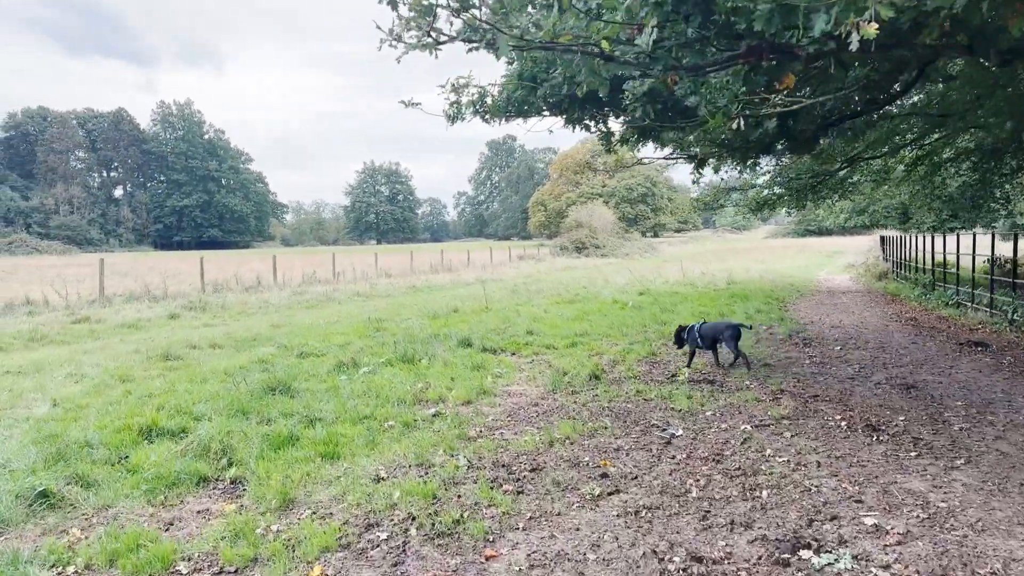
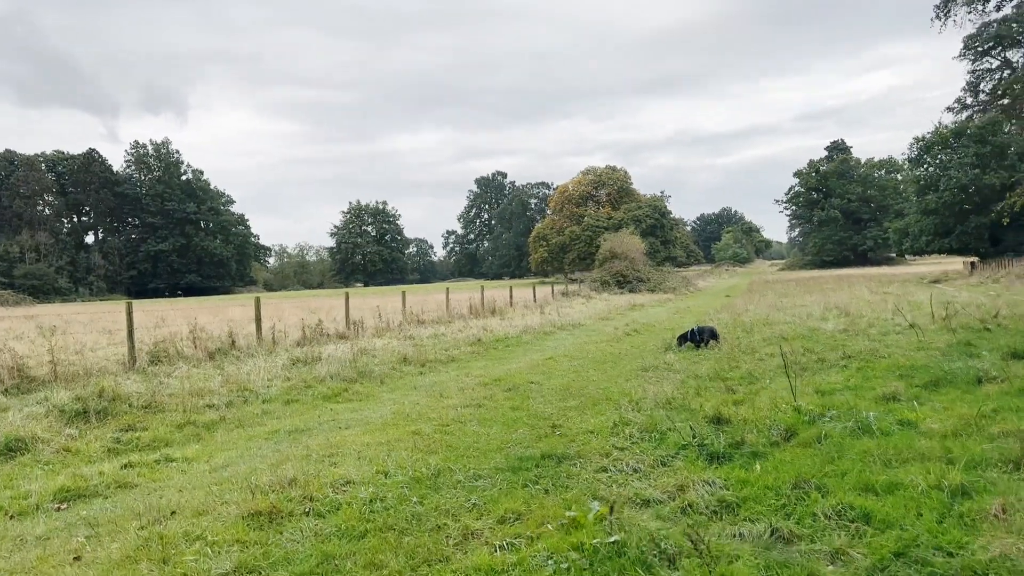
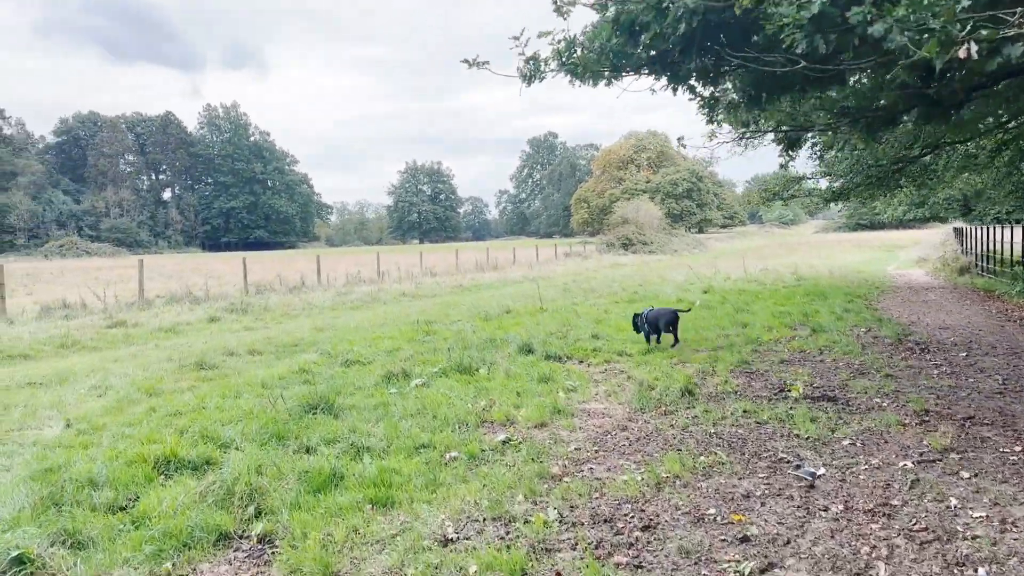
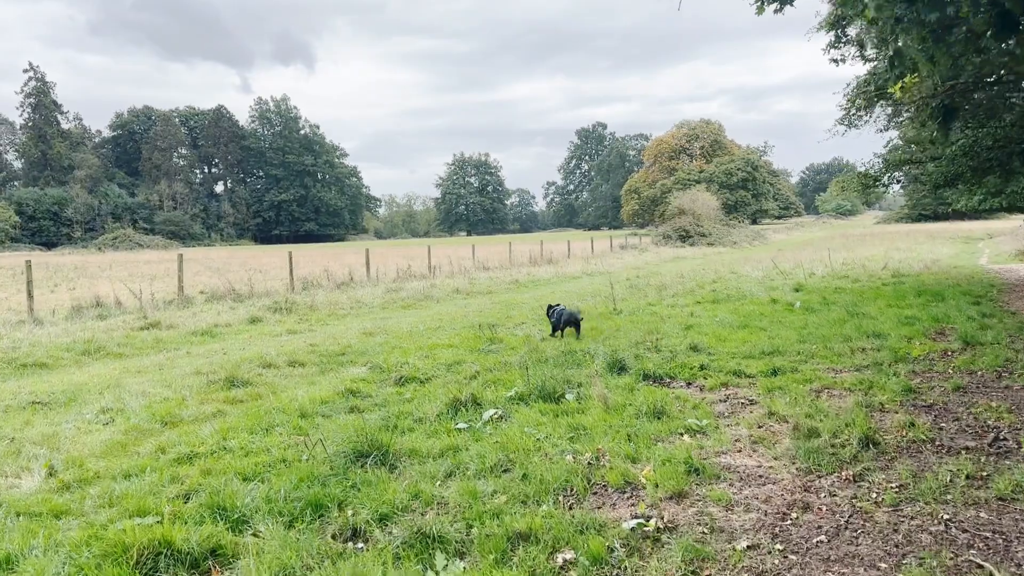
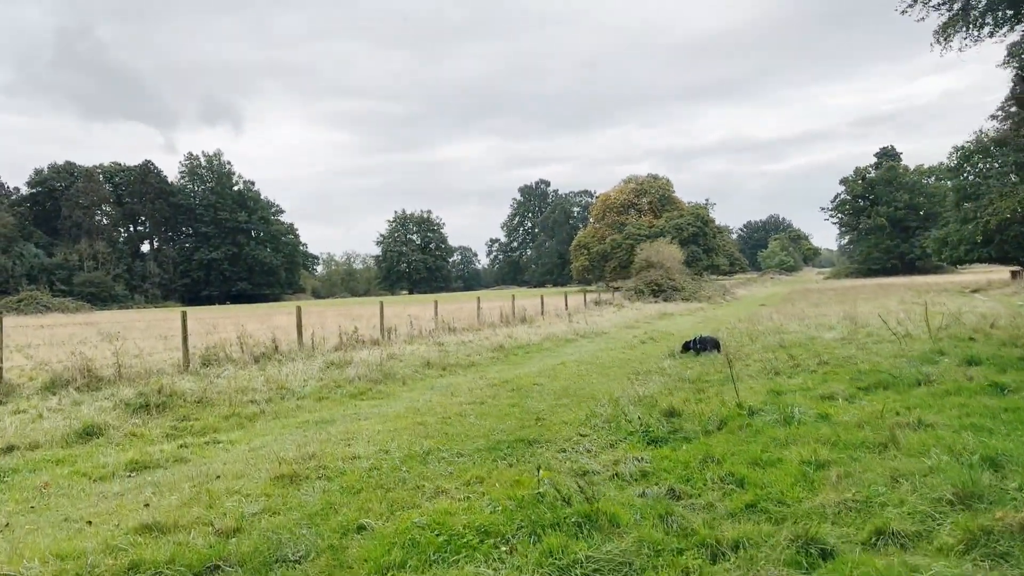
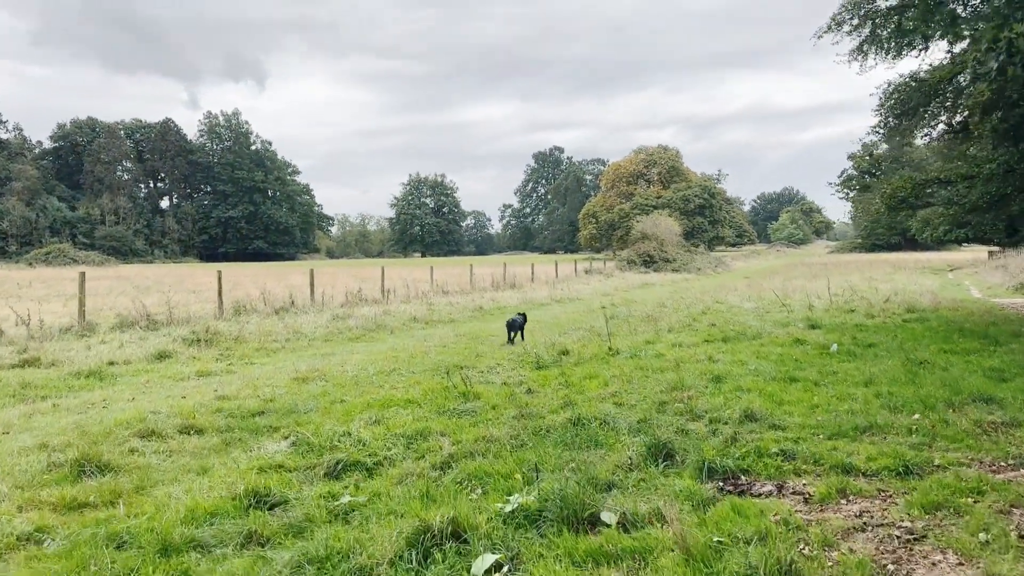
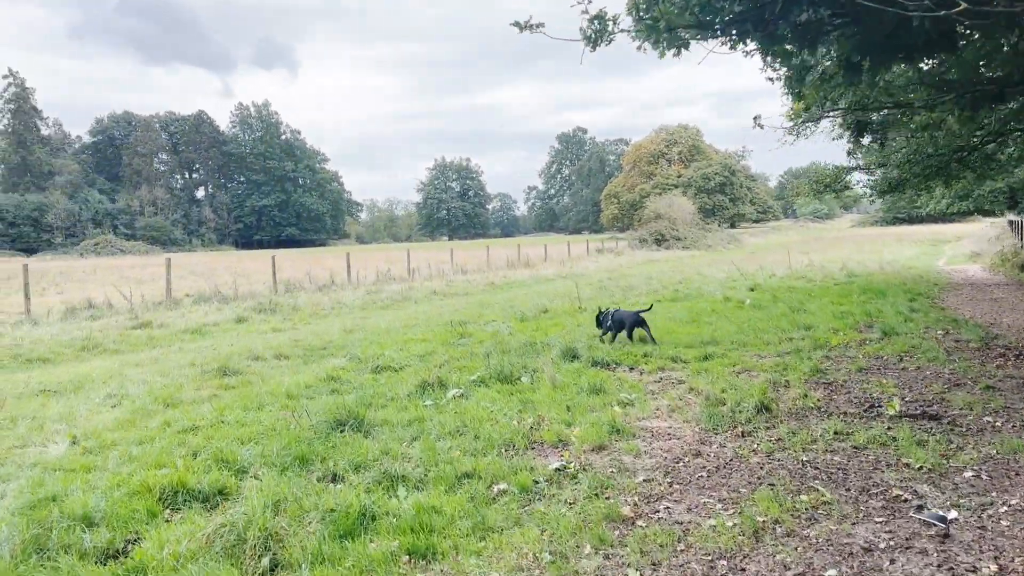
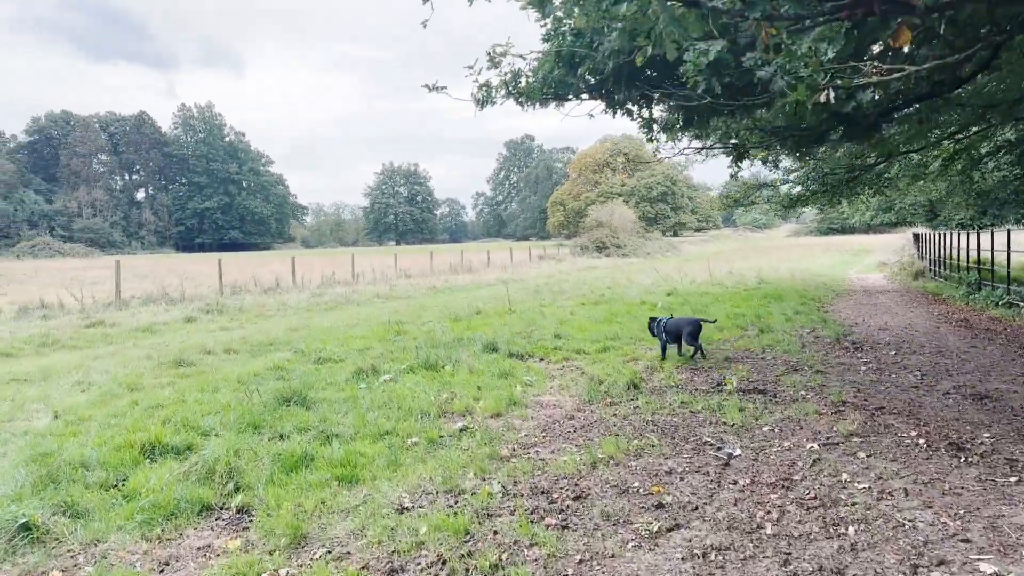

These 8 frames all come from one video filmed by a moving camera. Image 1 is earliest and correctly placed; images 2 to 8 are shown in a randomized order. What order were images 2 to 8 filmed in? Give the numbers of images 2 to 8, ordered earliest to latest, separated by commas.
8, 3, 7, 4, 6, 5, 2
